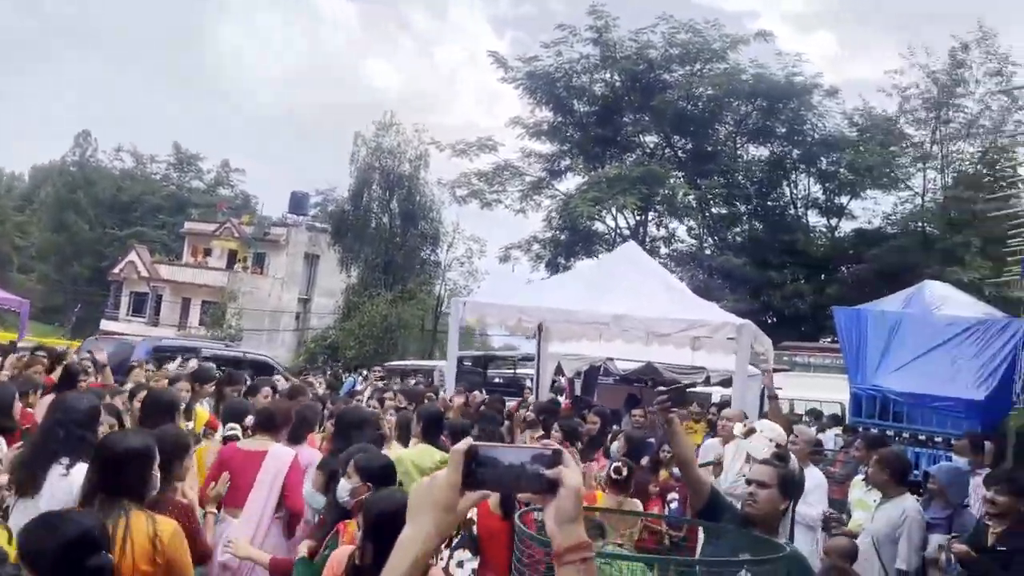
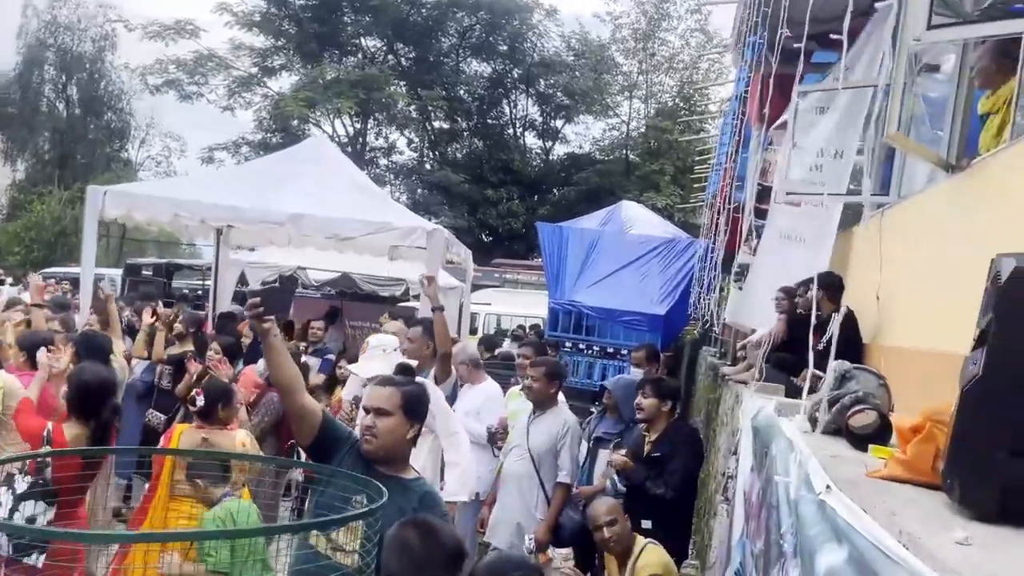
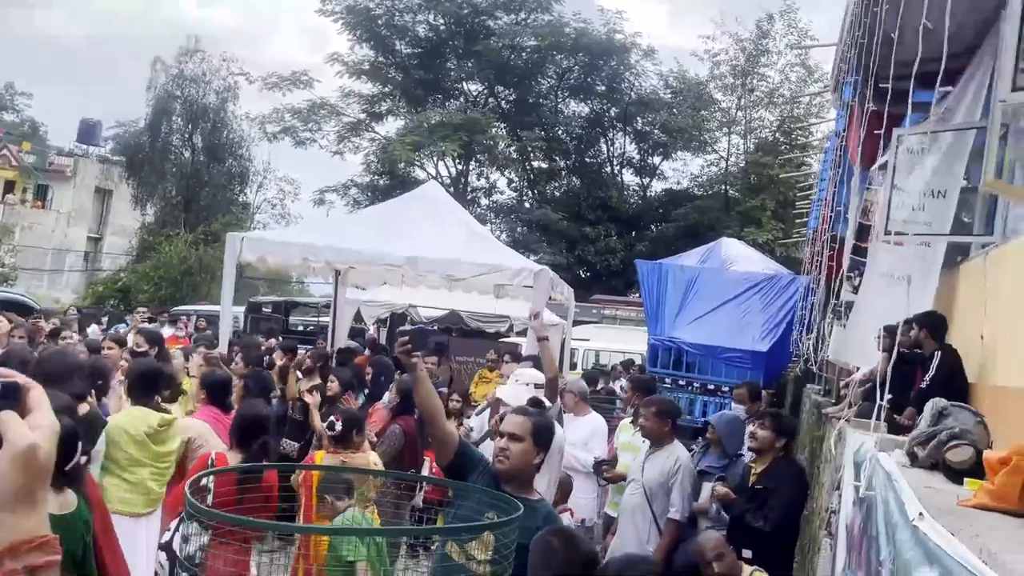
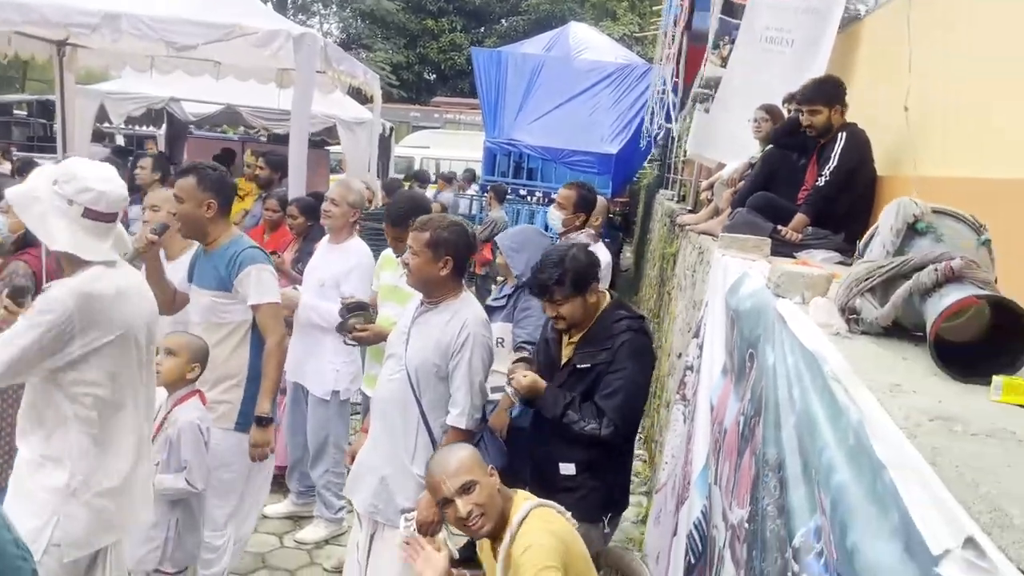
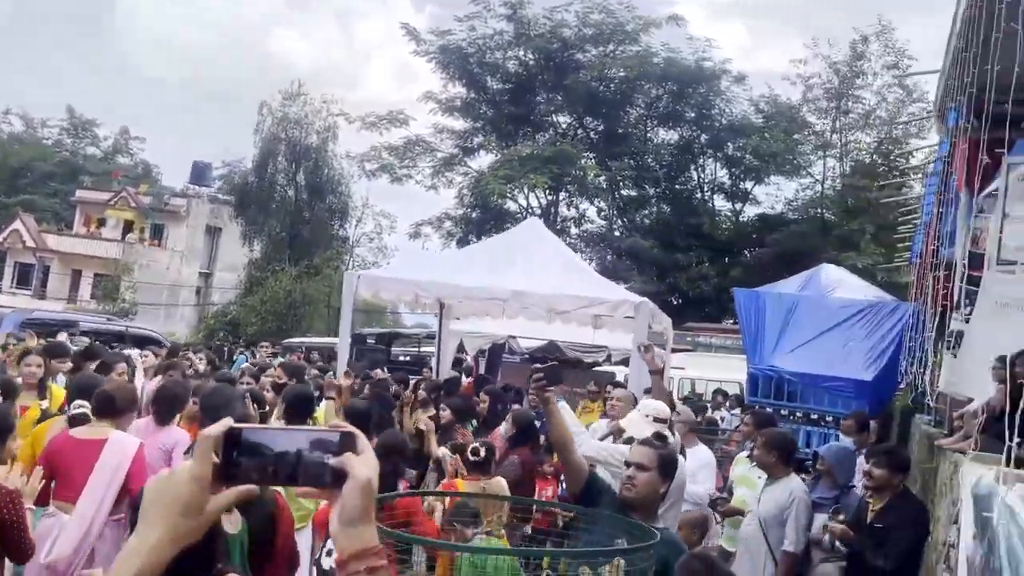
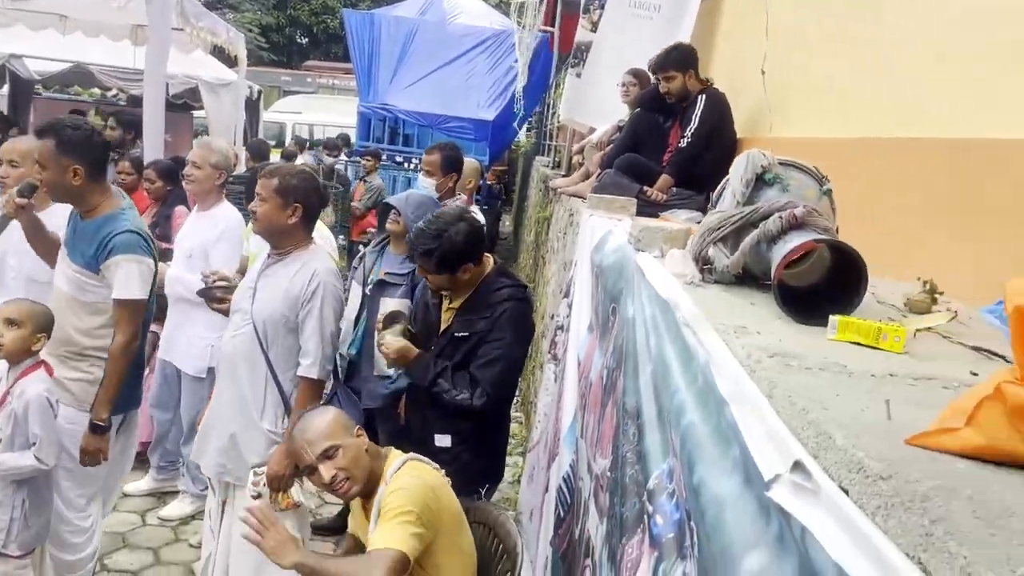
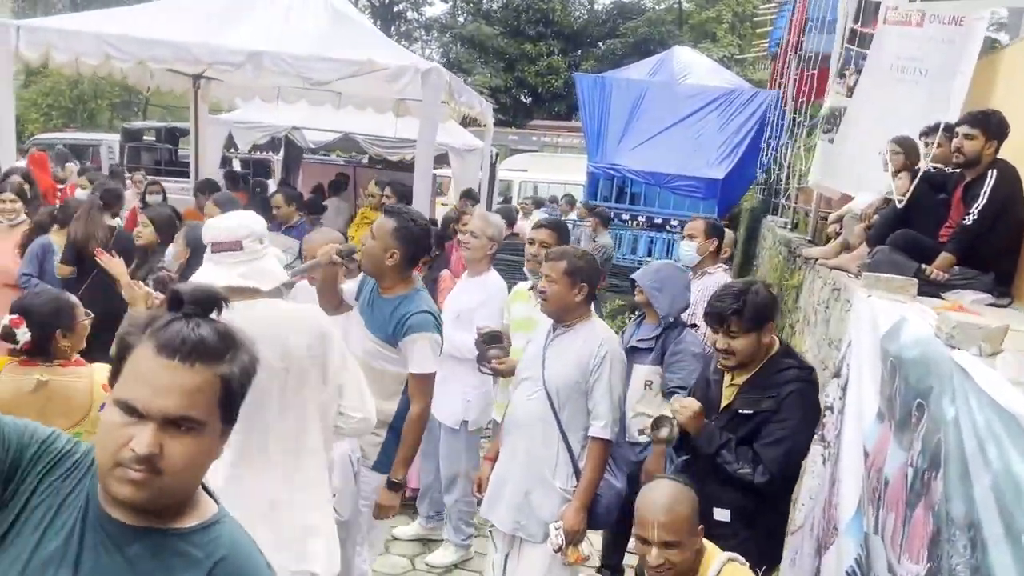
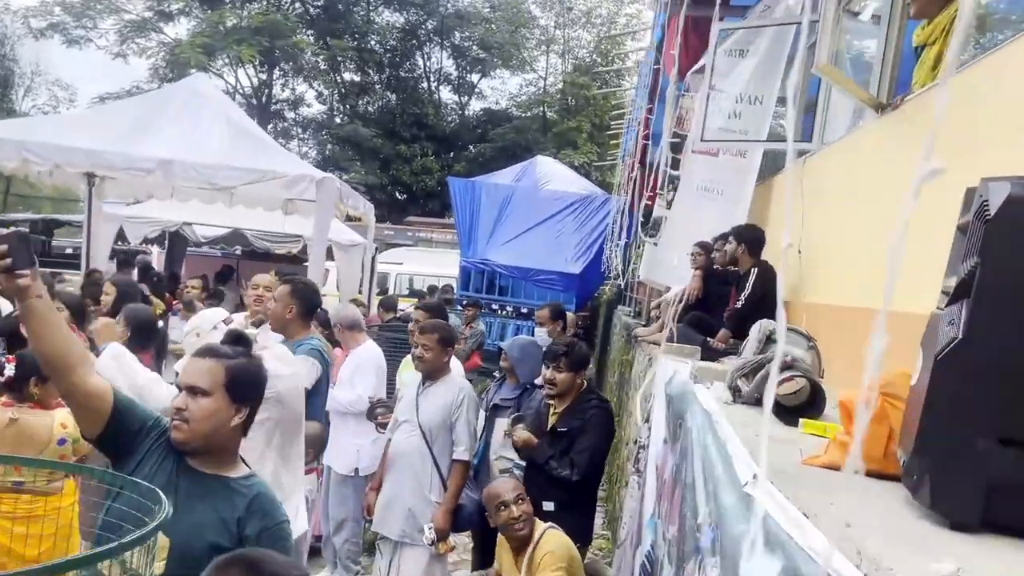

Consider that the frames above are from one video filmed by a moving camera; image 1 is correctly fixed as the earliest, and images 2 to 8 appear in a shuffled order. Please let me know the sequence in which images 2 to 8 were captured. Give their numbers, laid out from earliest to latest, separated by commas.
5, 3, 2, 8, 7, 4, 6
